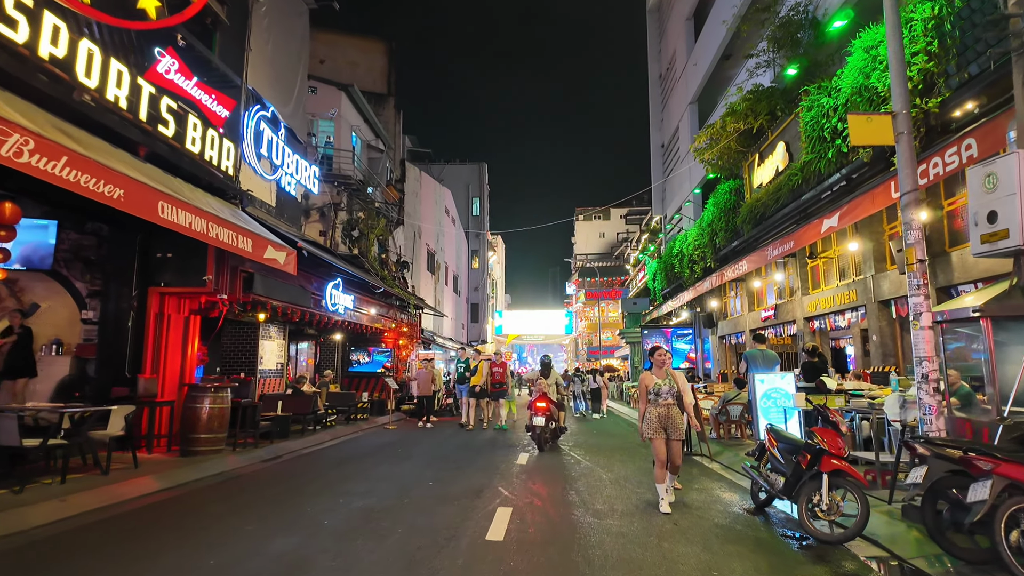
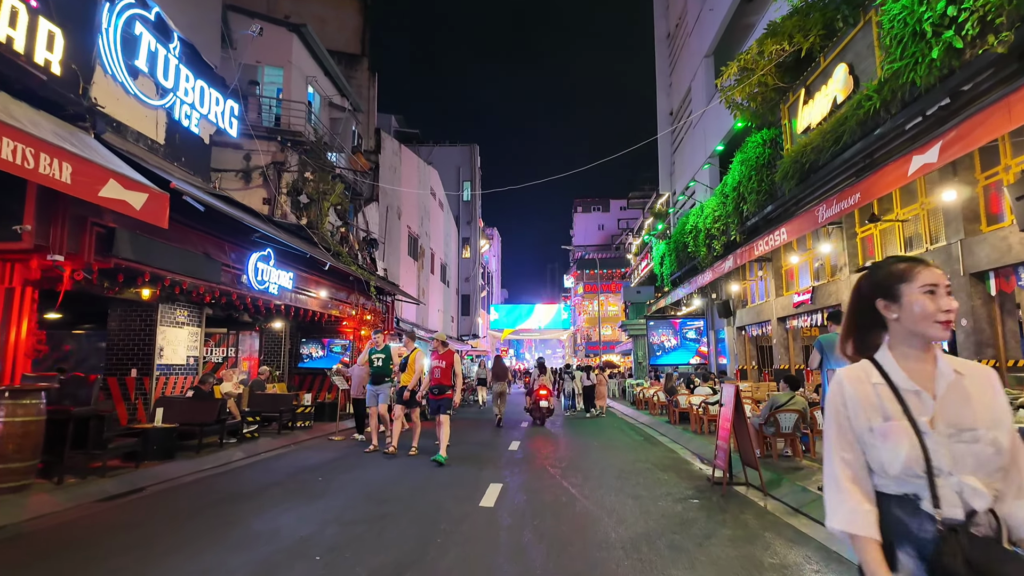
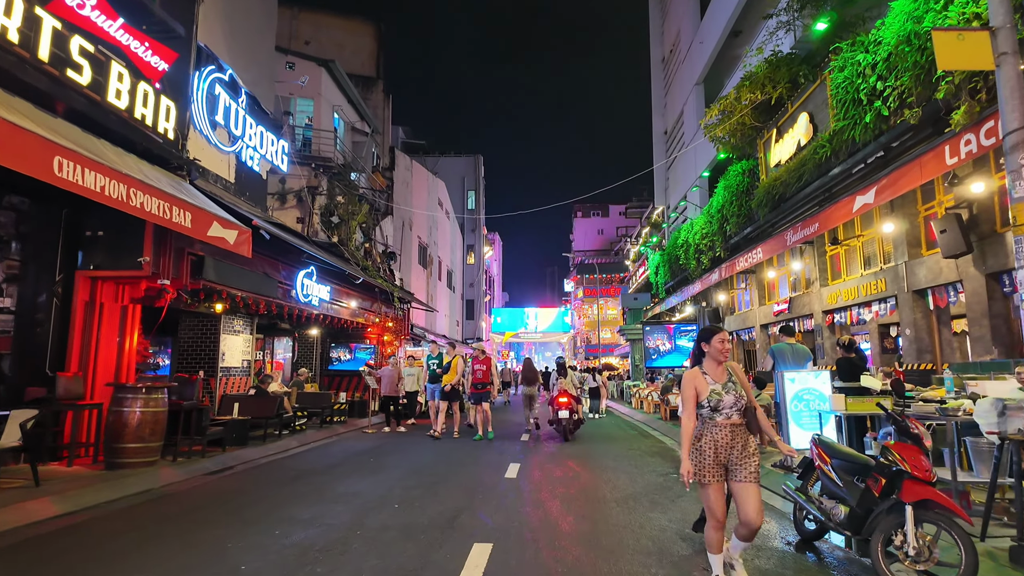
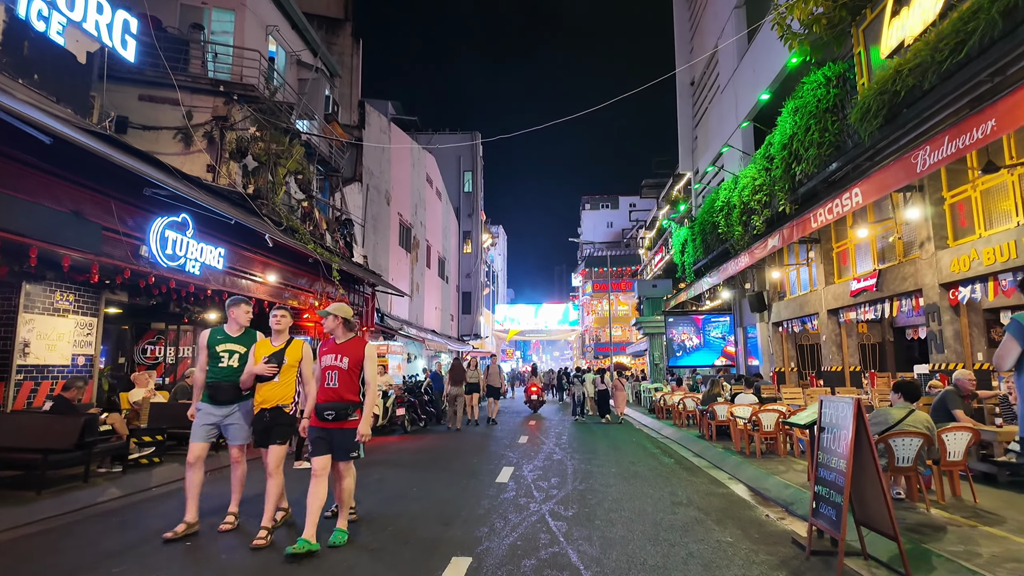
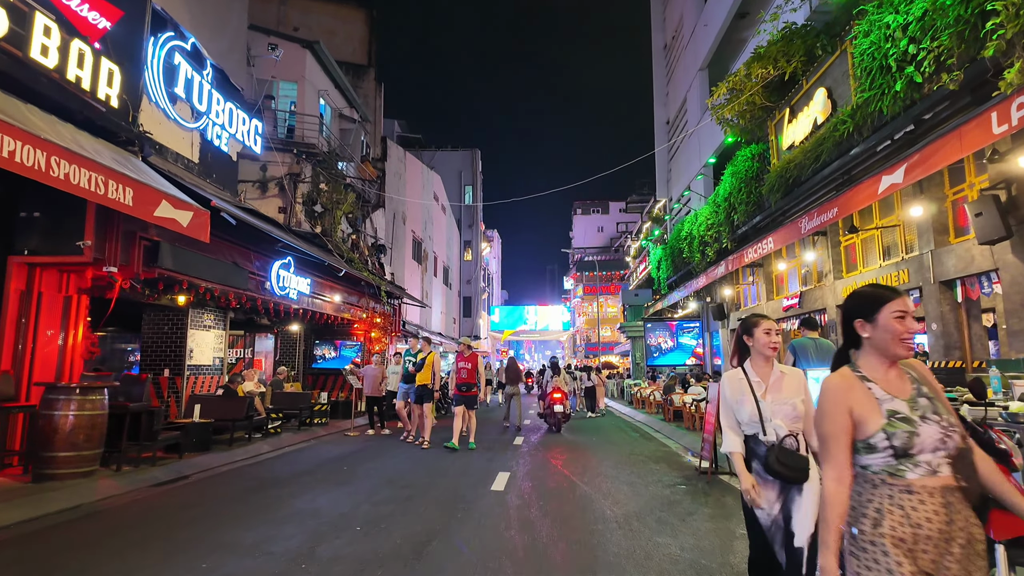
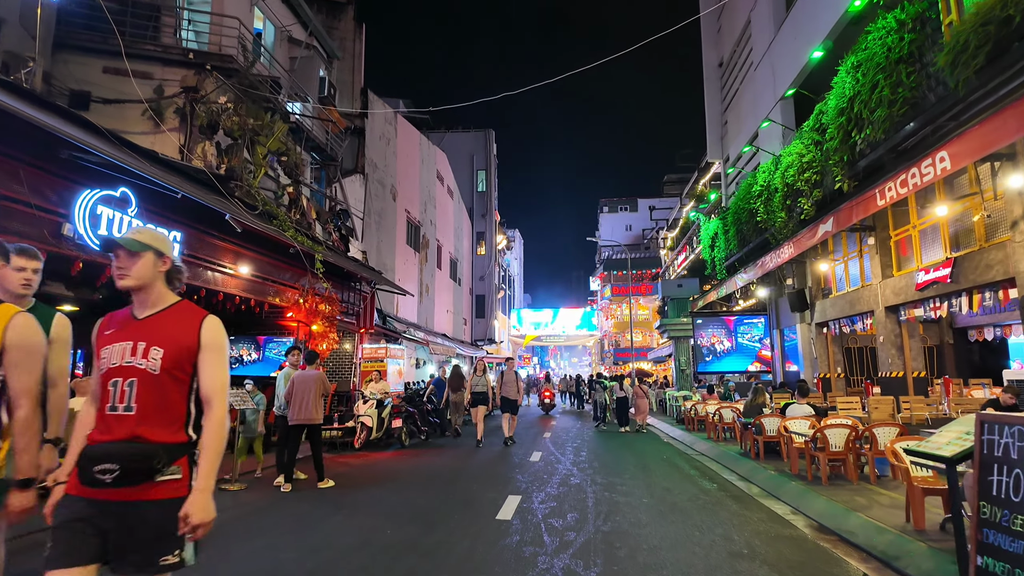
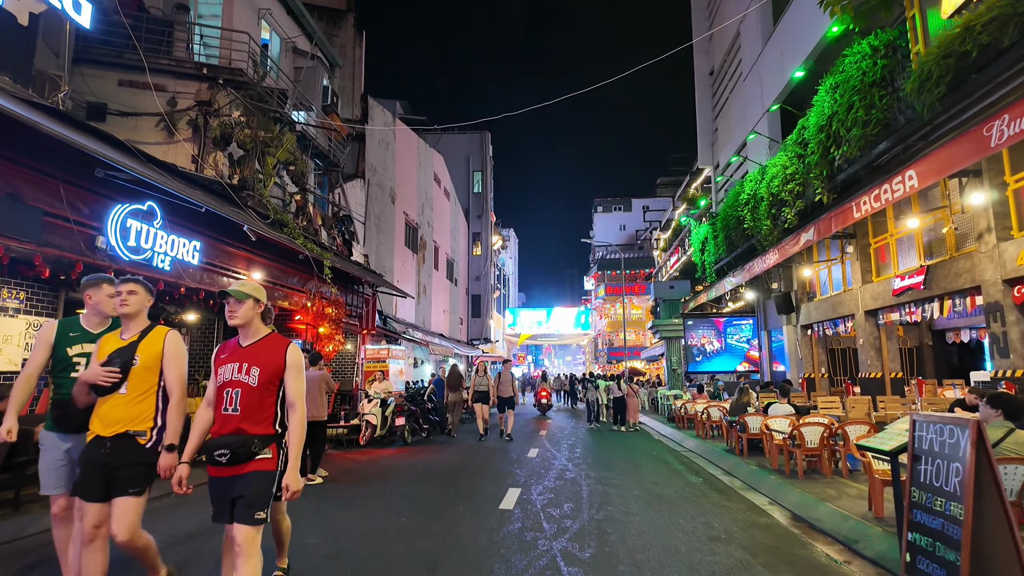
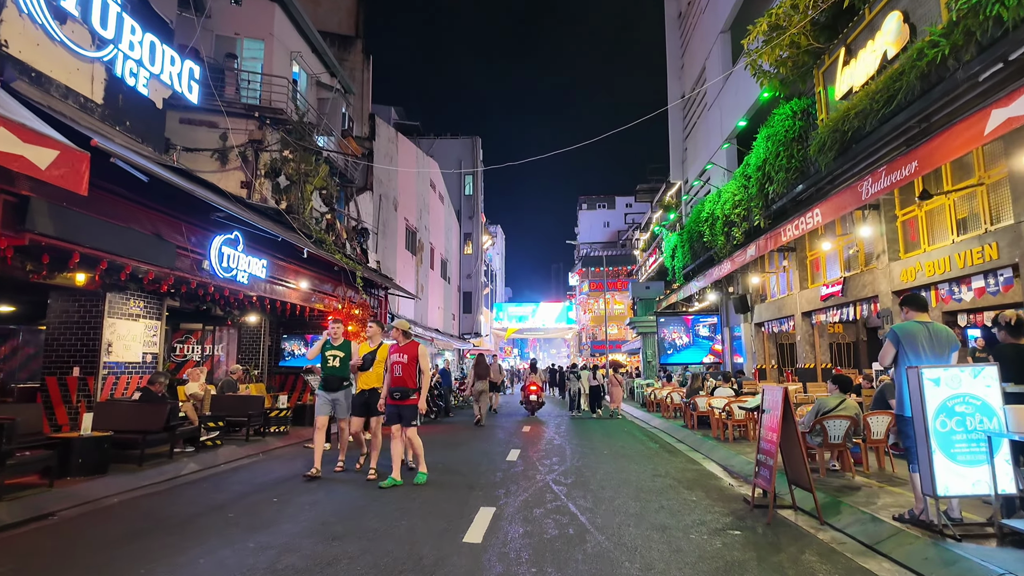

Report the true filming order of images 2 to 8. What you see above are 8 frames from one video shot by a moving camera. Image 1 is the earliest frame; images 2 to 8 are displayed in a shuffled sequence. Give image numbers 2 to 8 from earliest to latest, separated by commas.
3, 5, 2, 8, 4, 7, 6
